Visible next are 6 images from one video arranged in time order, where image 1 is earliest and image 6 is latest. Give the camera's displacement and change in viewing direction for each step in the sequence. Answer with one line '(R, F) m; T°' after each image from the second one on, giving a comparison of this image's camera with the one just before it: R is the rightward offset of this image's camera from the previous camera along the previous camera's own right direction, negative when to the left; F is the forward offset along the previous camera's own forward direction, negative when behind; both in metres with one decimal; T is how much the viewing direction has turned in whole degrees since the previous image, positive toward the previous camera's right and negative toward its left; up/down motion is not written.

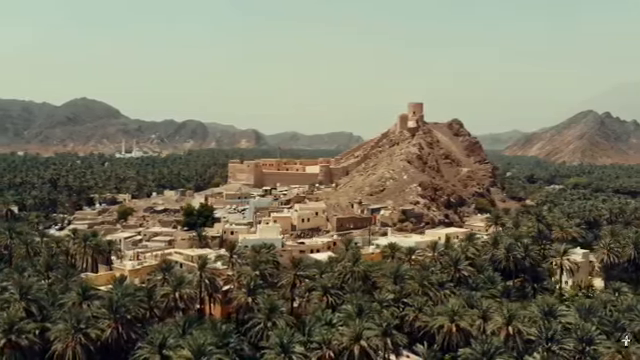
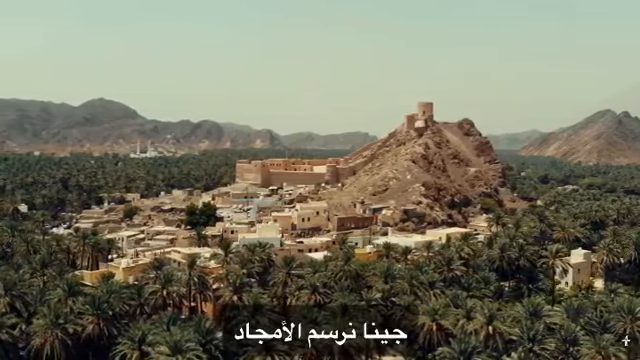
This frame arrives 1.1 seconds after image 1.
(+2.6, -0.4) m; -2°
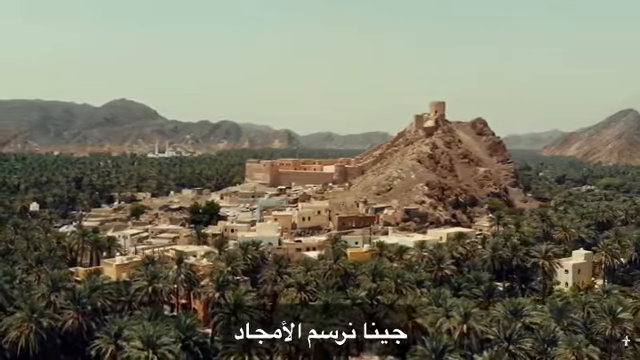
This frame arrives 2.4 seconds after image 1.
(+3.3, -0.4) m; -3°
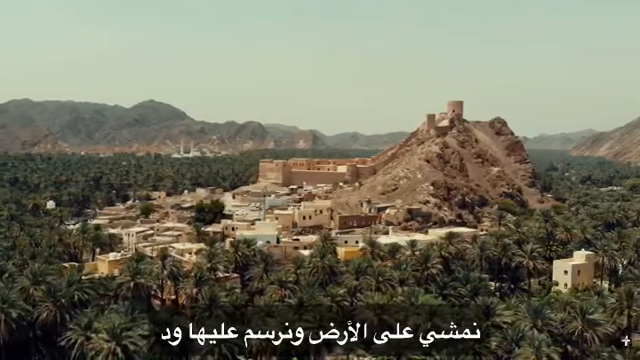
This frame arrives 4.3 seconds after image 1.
(+4.7, -0.4) m; -4°
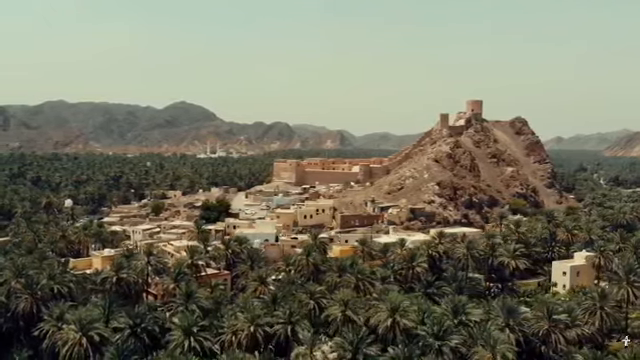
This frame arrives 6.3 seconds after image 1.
(+5.0, -0.3) m; -4°
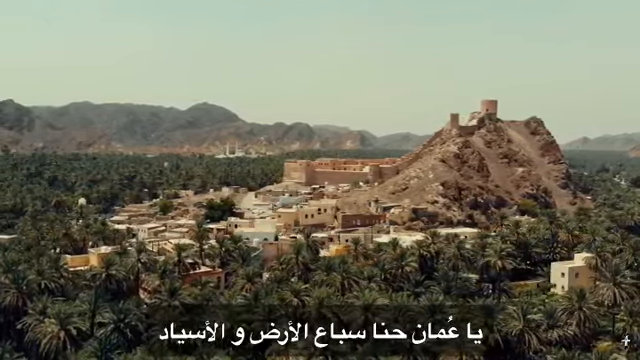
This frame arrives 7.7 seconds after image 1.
(+3.7, -0.2) m; -3°
